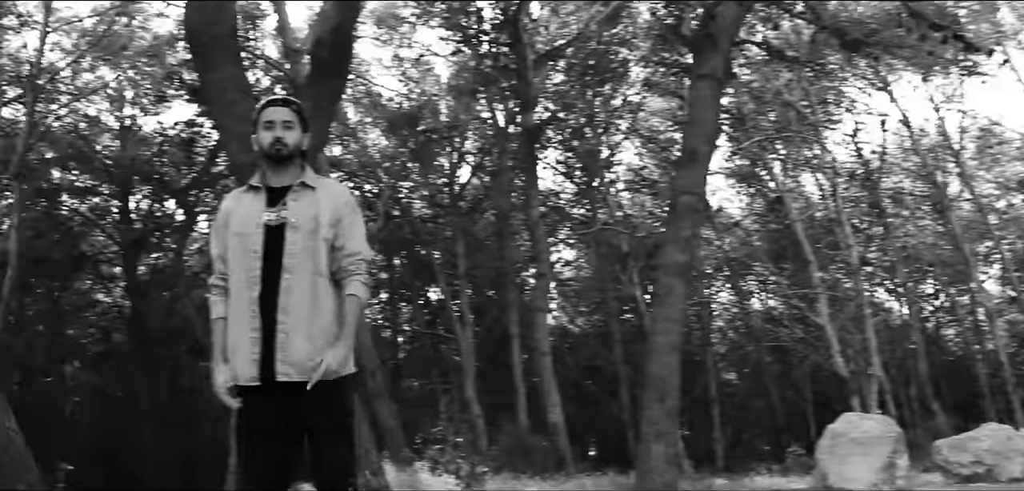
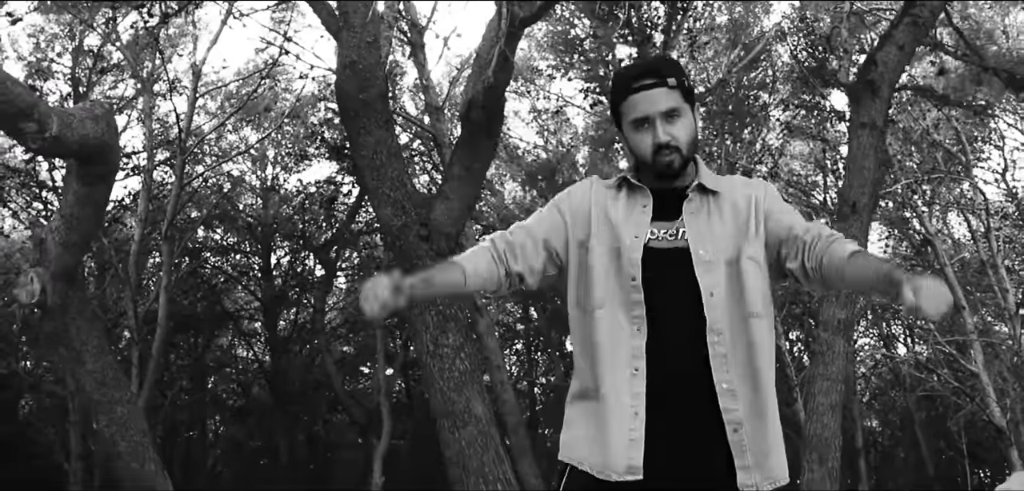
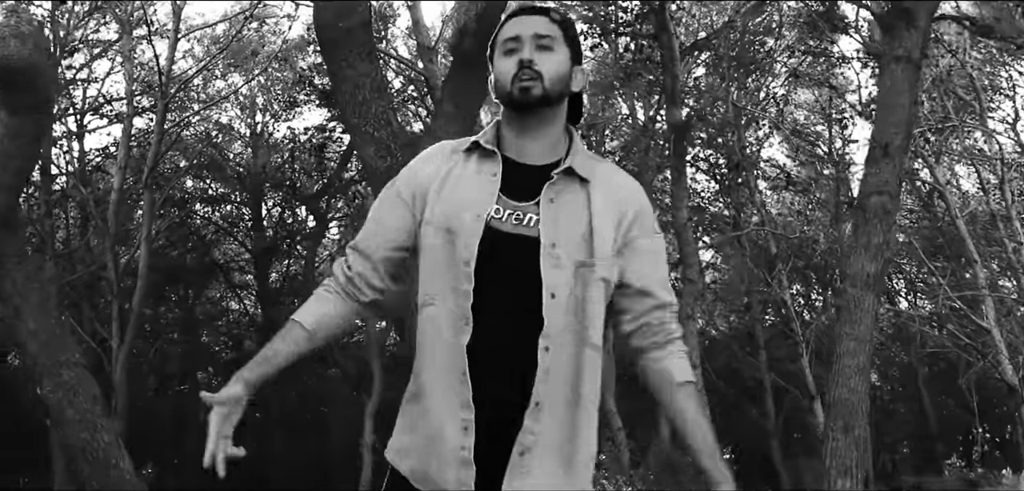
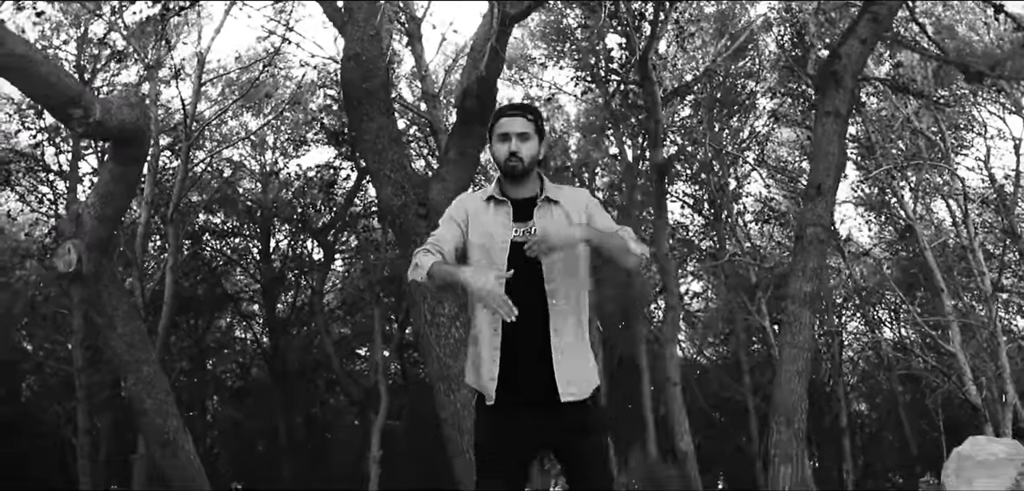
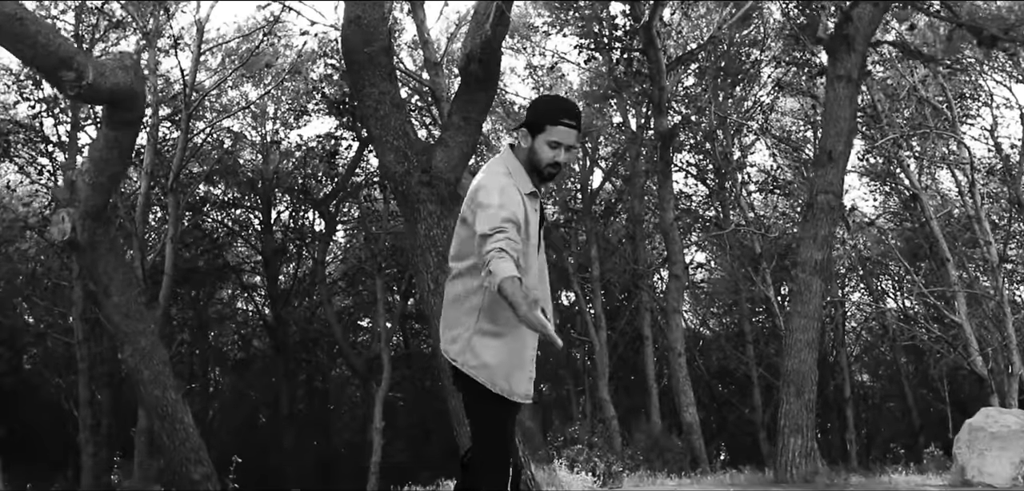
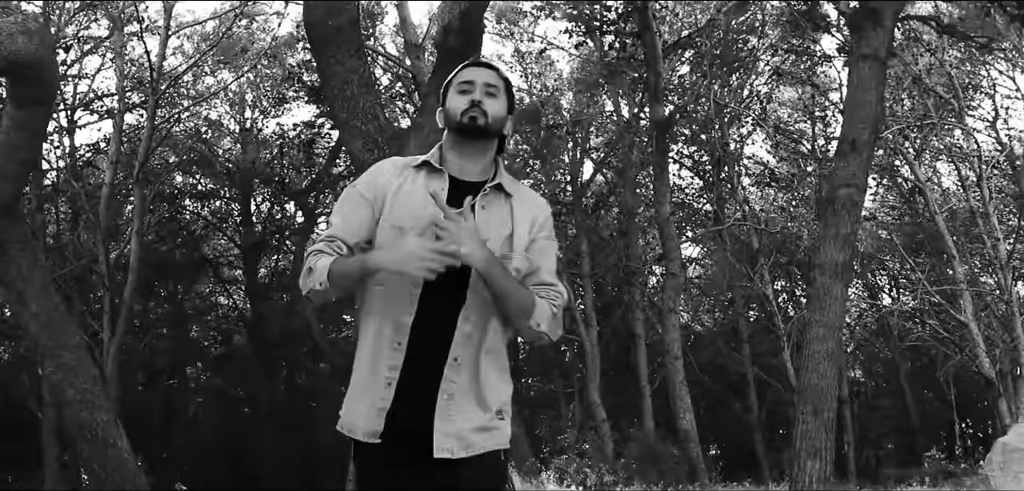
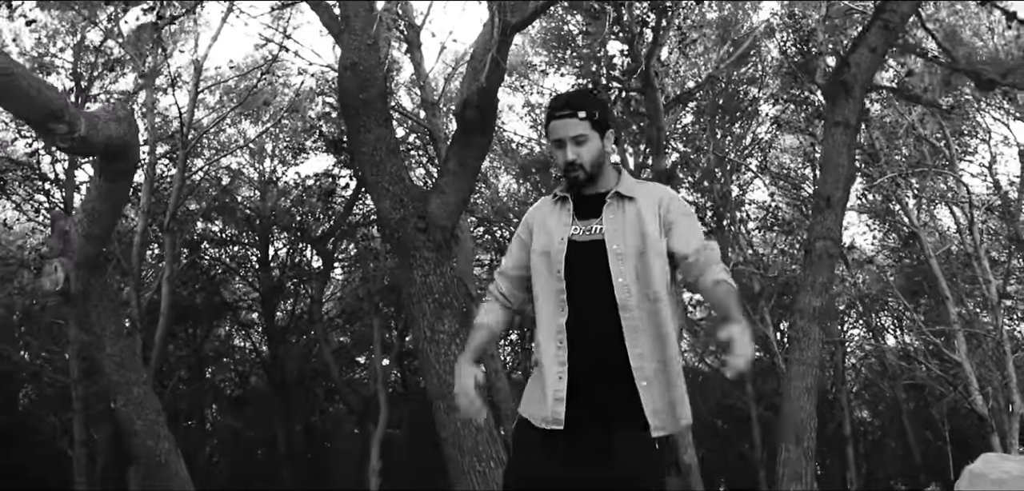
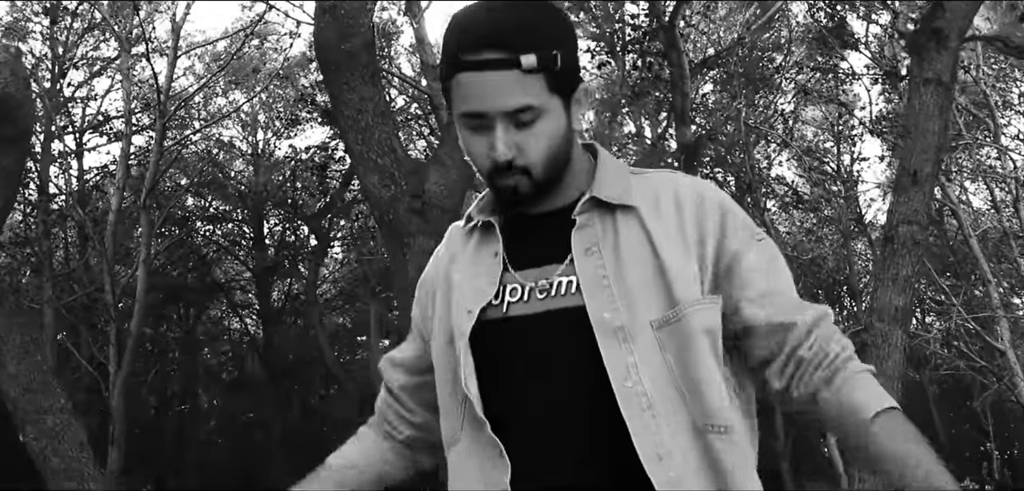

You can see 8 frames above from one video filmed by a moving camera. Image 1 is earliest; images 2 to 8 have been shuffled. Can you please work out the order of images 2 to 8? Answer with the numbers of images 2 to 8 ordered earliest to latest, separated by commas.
6, 3, 8, 2, 7, 4, 5
